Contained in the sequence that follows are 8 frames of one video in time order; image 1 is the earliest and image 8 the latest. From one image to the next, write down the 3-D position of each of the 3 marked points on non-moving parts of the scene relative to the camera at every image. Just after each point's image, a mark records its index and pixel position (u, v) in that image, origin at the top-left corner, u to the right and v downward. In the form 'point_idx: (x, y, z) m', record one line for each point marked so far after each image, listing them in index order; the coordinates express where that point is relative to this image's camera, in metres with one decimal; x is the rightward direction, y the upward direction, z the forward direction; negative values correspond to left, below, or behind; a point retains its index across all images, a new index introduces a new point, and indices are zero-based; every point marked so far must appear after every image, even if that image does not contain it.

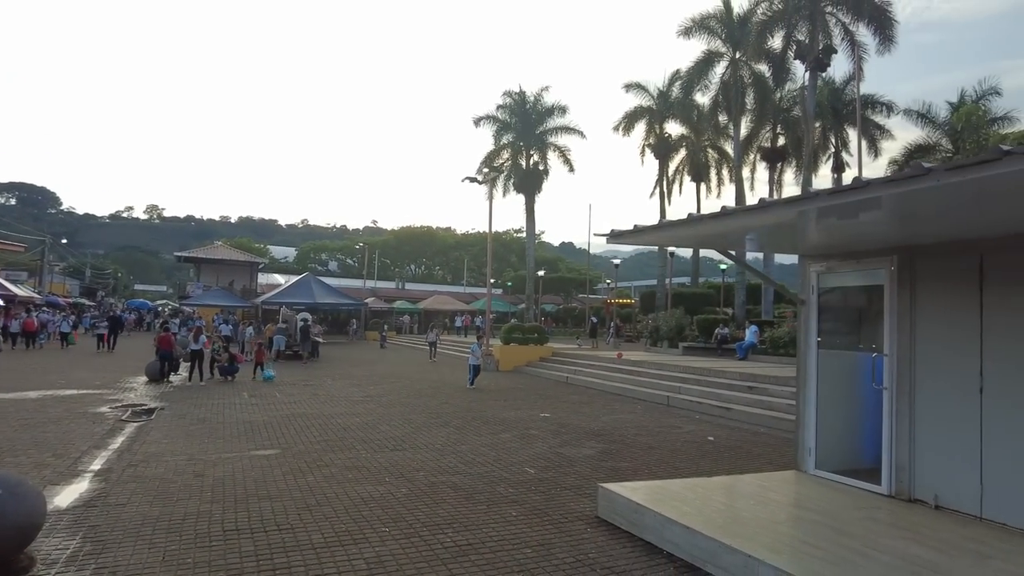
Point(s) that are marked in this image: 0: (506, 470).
0: (-0.1, -2.2, +8.0) m
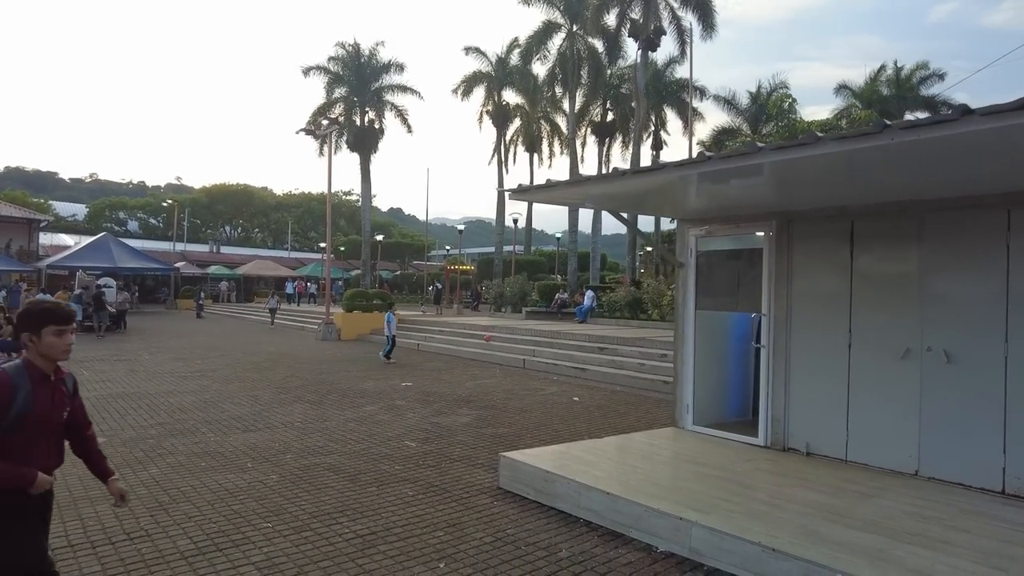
0: (-1.5, -1.8, +7.4) m
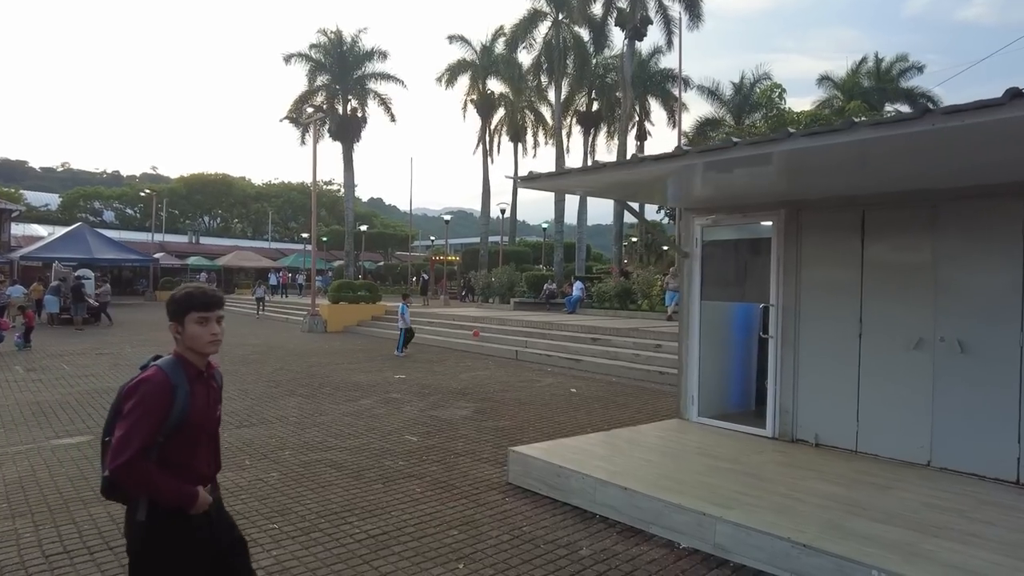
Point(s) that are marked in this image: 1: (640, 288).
0: (-1.4, -1.7, +7.2) m
1: (+3.8, 0.0, +19.1) m
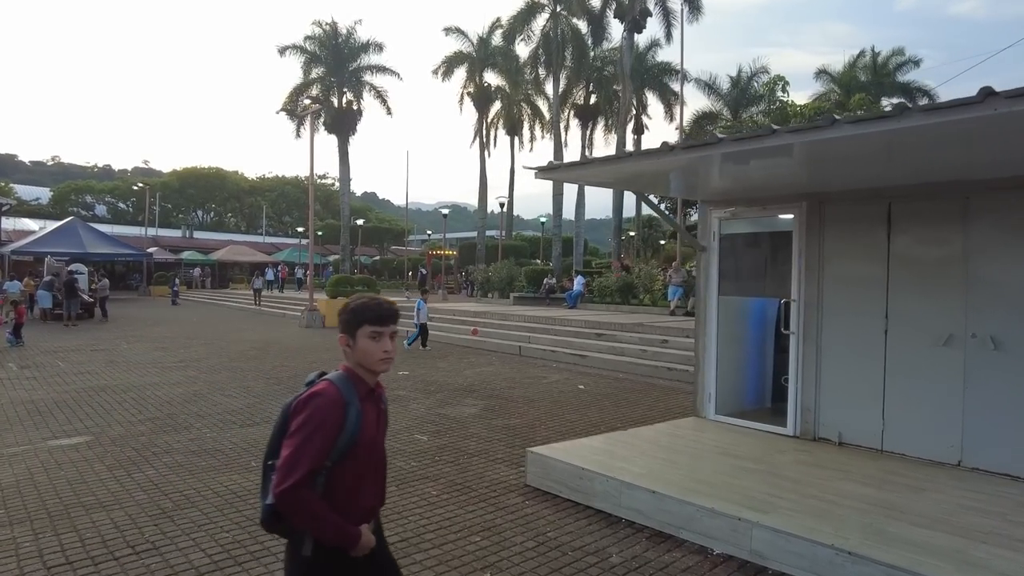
0: (-1.3, -1.6, +7.0) m
1: (+3.8, +0.1, +18.9) m
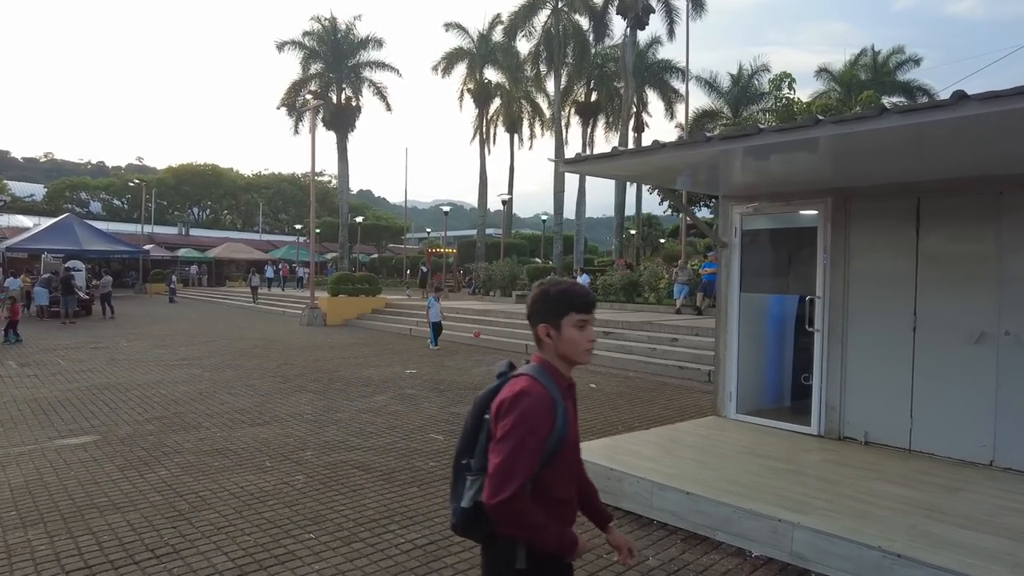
0: (-1.1, -1.6, +6.8) m
1: (+3.9, +0.2, +18.8) m
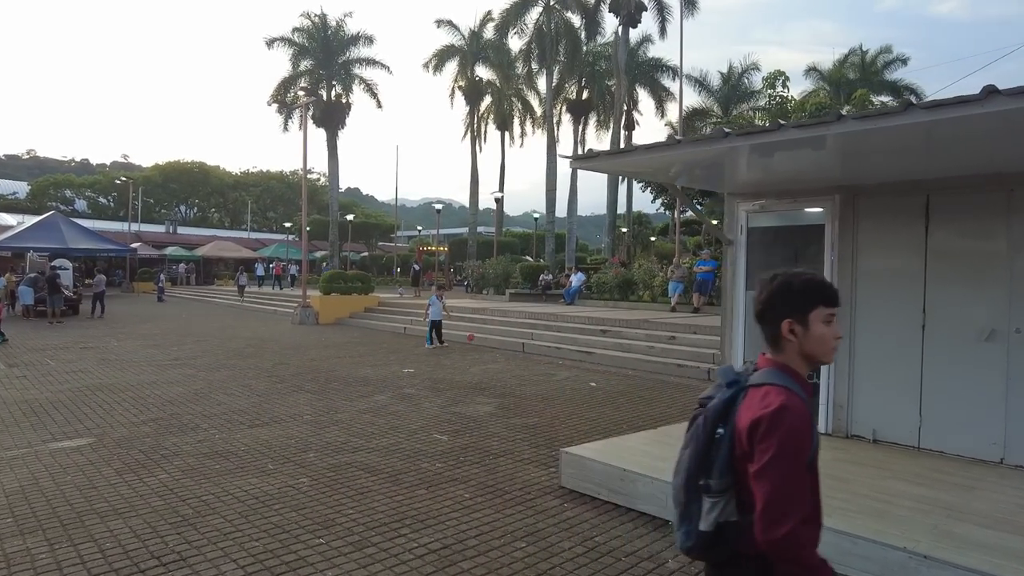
0: (-1.0, -1.6, +6.7) m
1: (+3.7, +0.3, +18.8) m
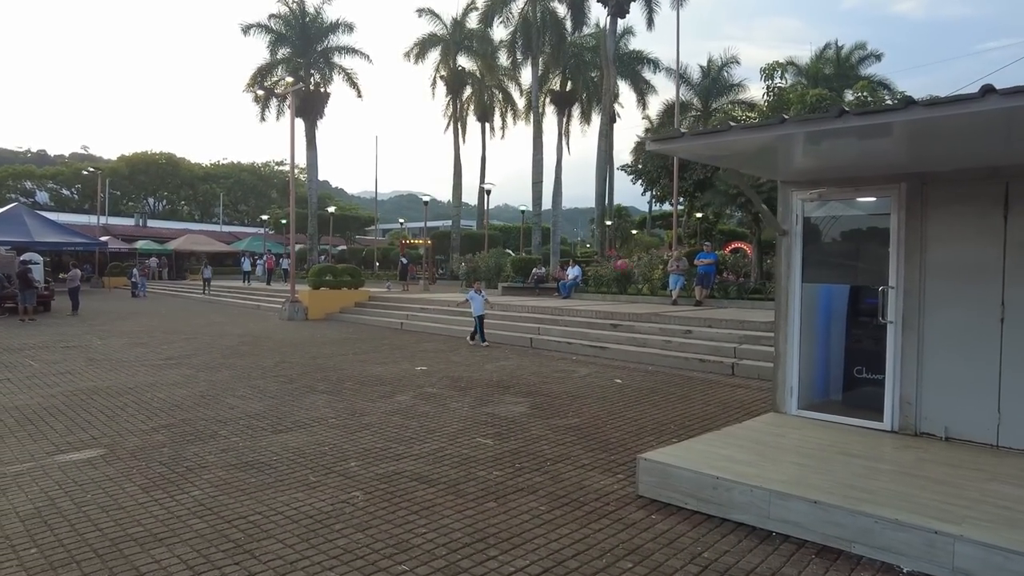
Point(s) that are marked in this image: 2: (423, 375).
0: (-0.6, -1.5, +6.2) m
1: (+3.7, +0.5, +18.5) m
2: (-1.3, -1.3, +9.9) m
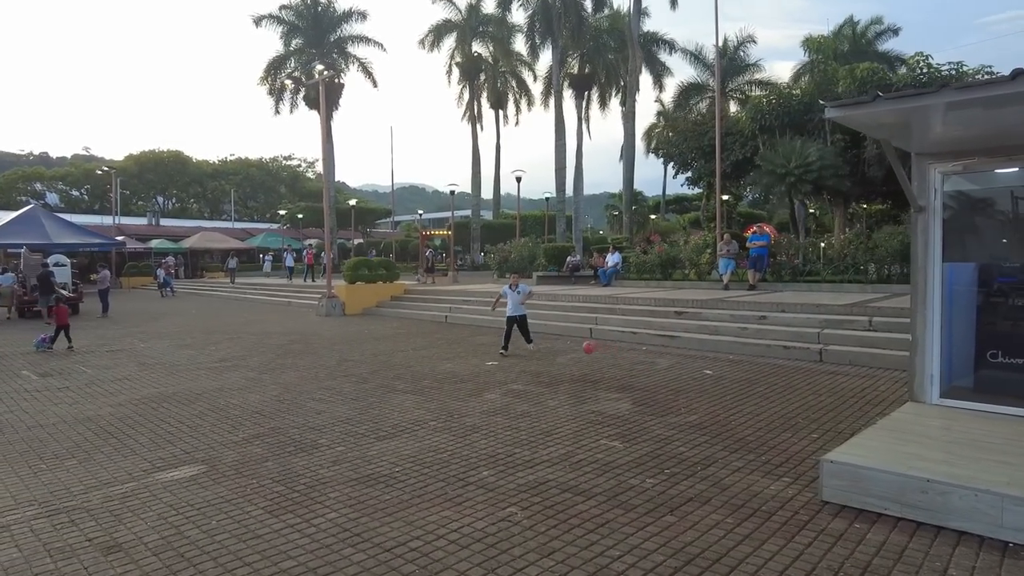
0: (+0.6, -1.4, +5.7) m
1: (+4.8, +0.9, +17.9) m
2: (-0.2, -1.2, +9.3) m
